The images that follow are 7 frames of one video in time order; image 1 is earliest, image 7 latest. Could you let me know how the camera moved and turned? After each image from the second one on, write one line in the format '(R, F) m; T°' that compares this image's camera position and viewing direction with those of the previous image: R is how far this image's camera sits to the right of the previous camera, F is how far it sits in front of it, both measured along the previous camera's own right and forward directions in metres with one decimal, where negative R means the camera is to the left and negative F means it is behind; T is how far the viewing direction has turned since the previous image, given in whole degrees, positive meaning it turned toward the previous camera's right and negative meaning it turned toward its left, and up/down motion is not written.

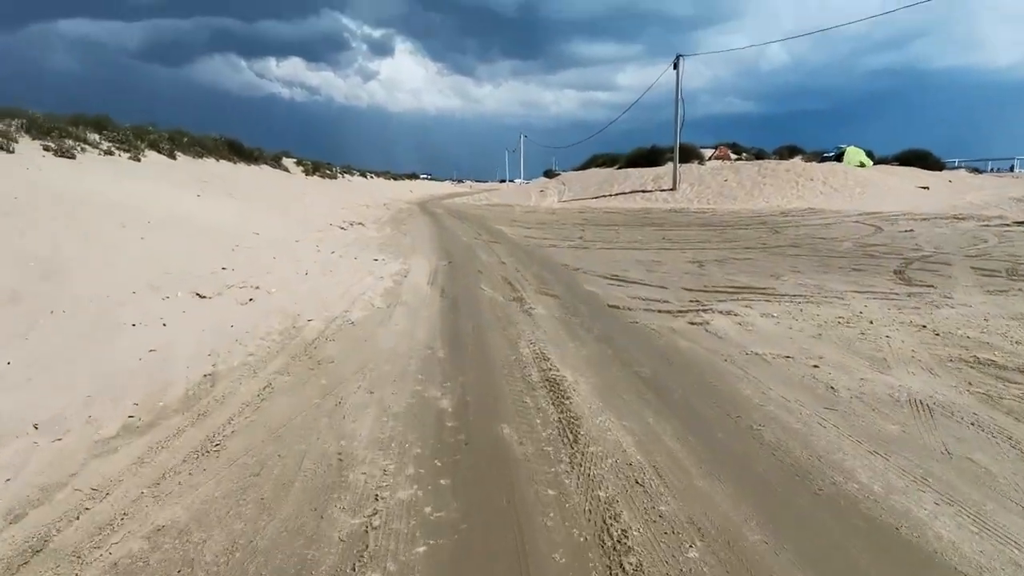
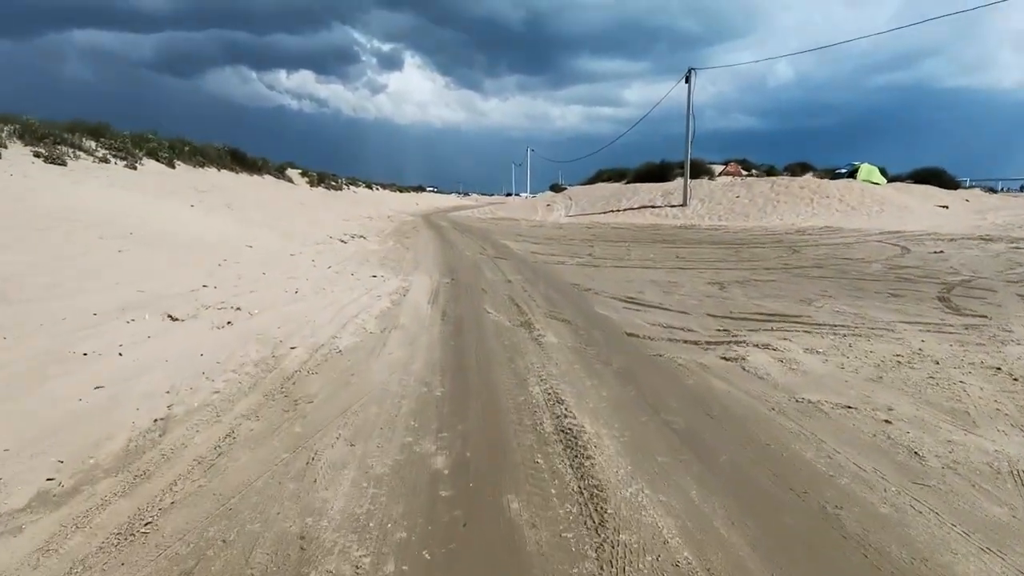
(0.0, +0.7) m; 0°
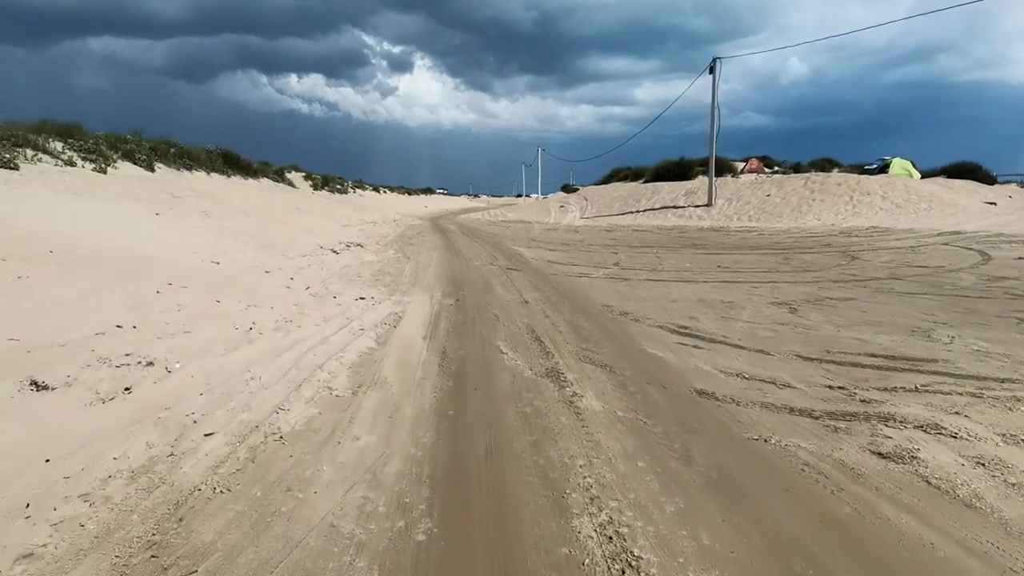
(-0.1, +2.0) m; -1°
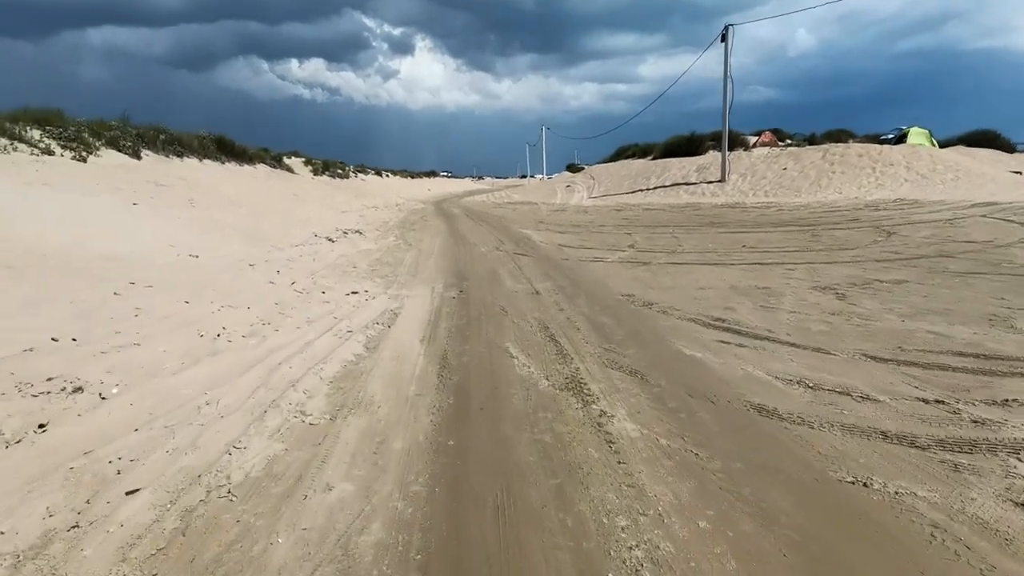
(0.0, +0.9) m; -1°
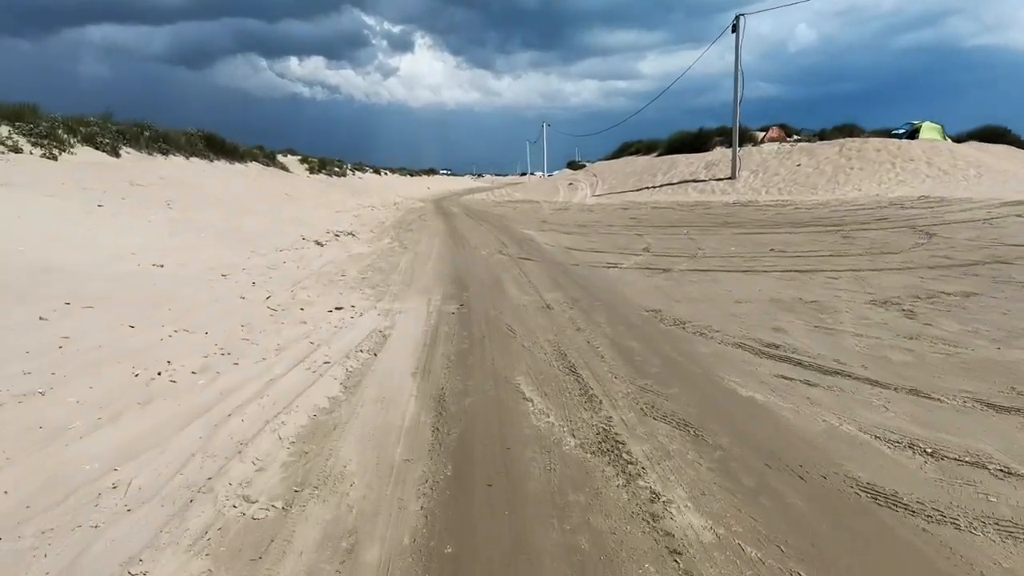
(-0.1, +1.1) m; 0°
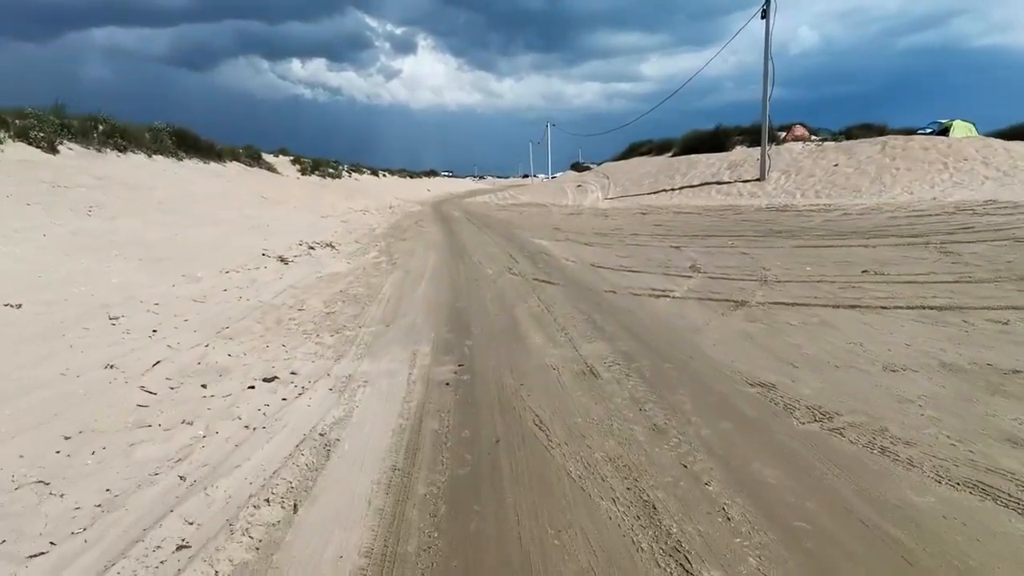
(-0.2, +2.5) m; 0°
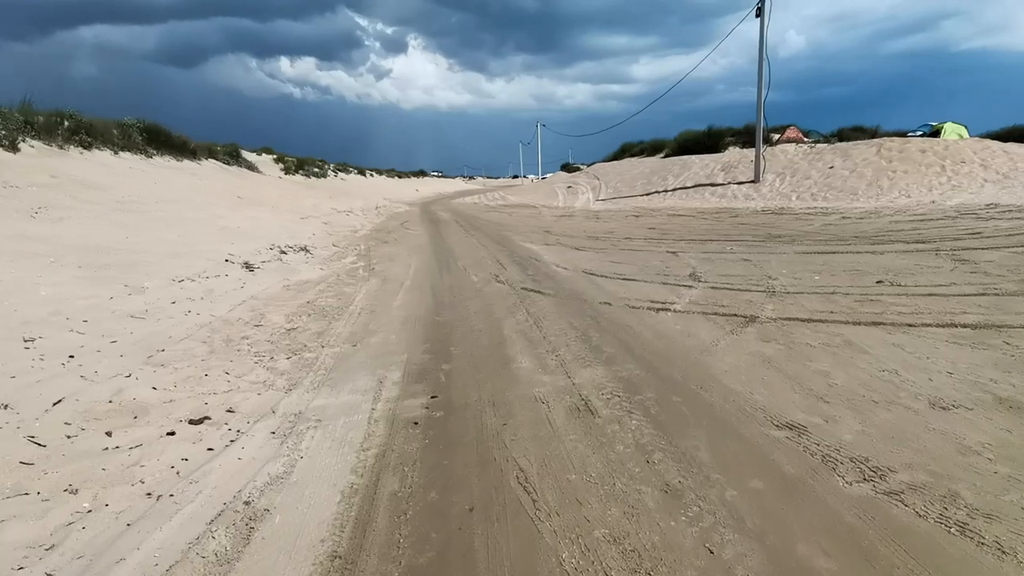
(+0.1, +0.8) m; +1°
